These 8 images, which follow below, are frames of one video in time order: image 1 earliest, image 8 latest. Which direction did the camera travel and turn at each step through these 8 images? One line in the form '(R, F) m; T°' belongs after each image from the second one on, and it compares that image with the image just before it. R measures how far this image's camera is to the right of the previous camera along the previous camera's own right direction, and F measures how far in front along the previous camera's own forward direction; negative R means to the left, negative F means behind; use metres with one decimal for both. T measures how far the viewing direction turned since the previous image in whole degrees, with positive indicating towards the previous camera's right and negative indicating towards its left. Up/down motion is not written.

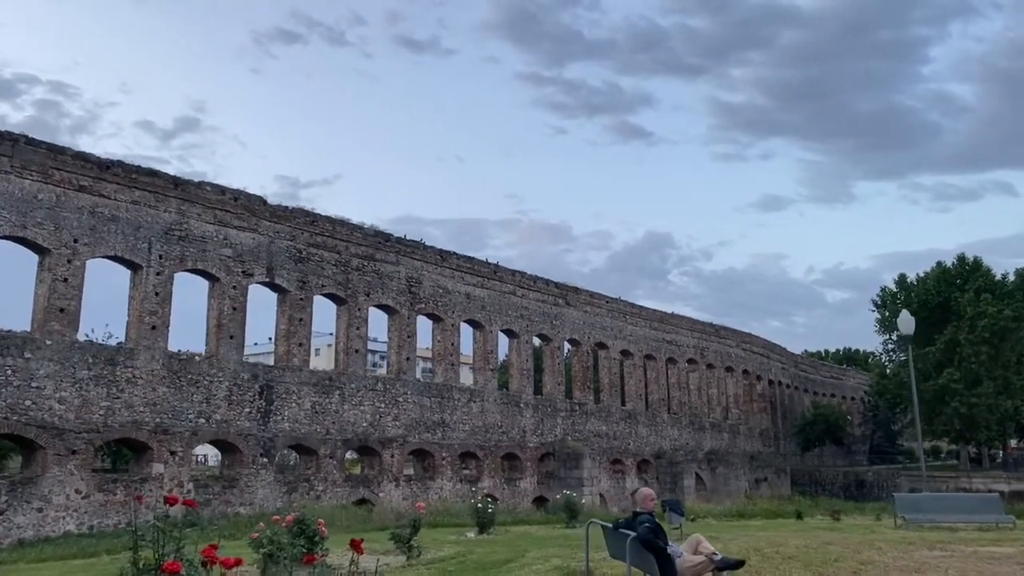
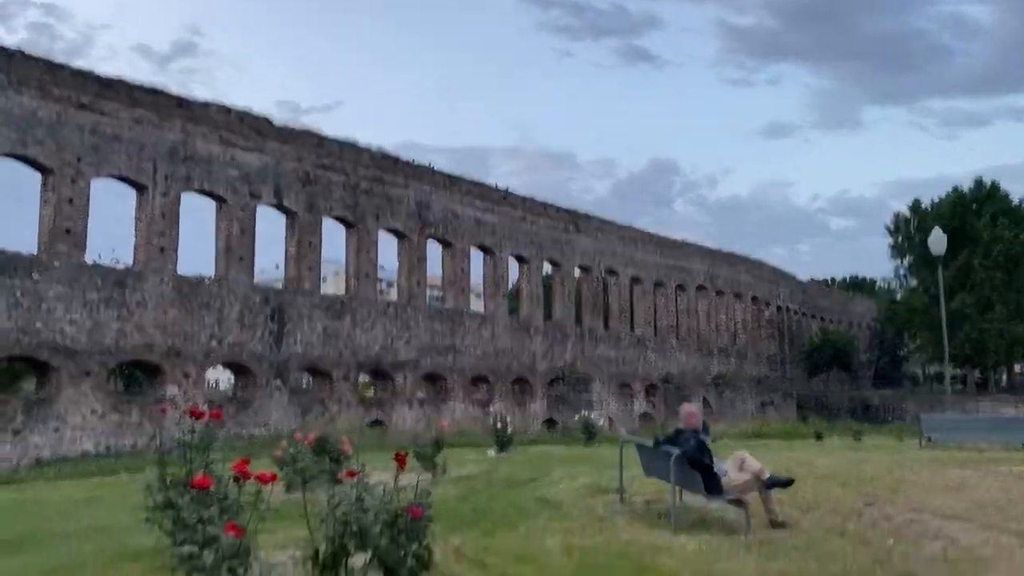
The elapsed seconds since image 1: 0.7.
(-0.3, +0.4) m; 0°
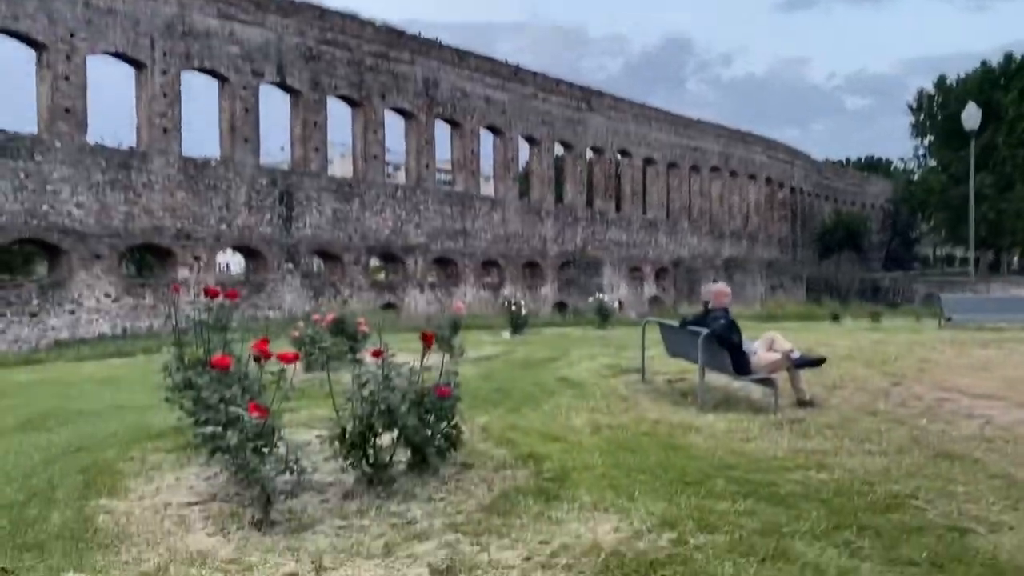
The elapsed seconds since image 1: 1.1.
(-0.1, +0.3) m; -1°
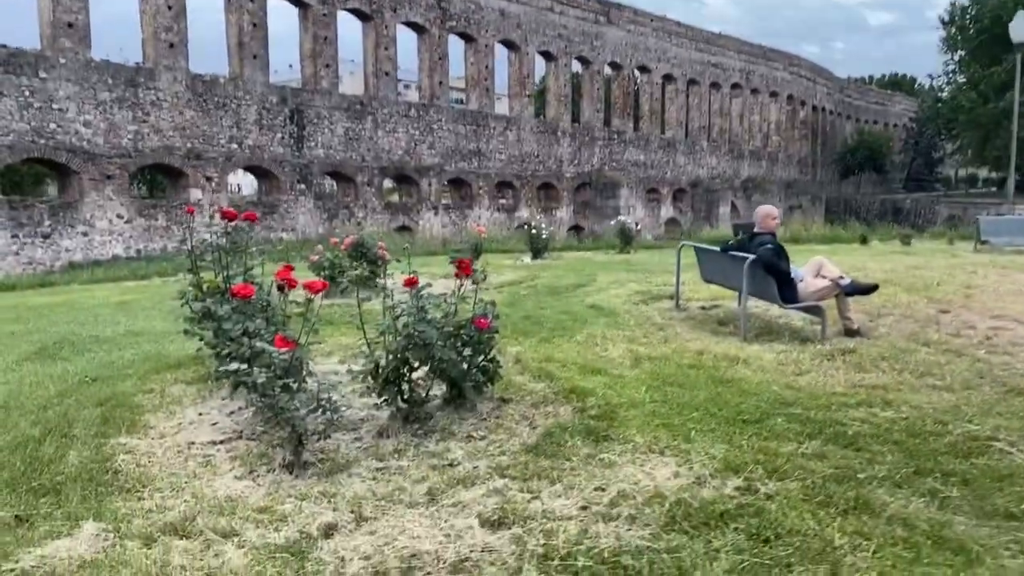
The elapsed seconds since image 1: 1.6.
(-0.2, +0.4) m; -1°
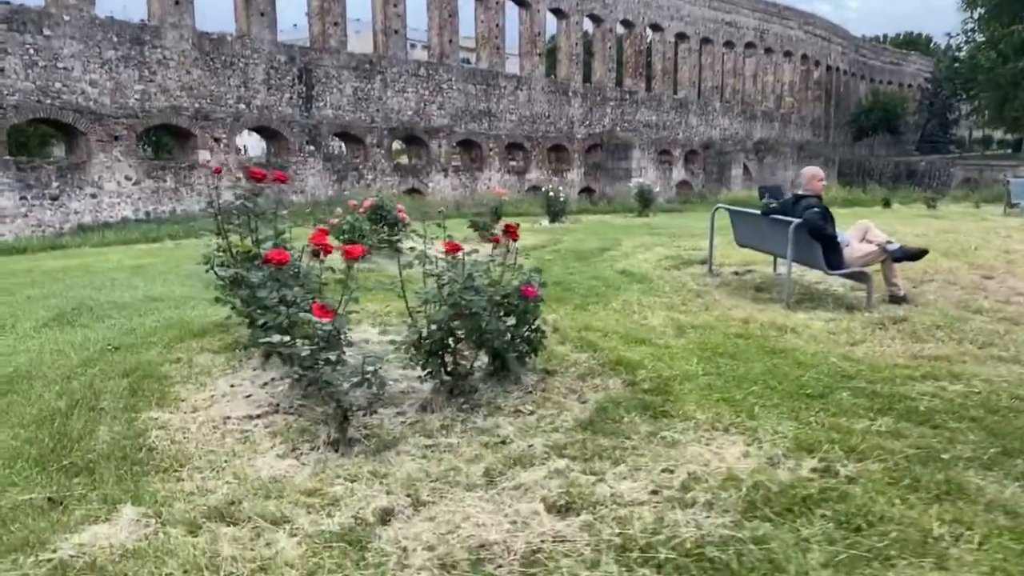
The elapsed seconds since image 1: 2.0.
(-0.2, +0.2) m; 0°
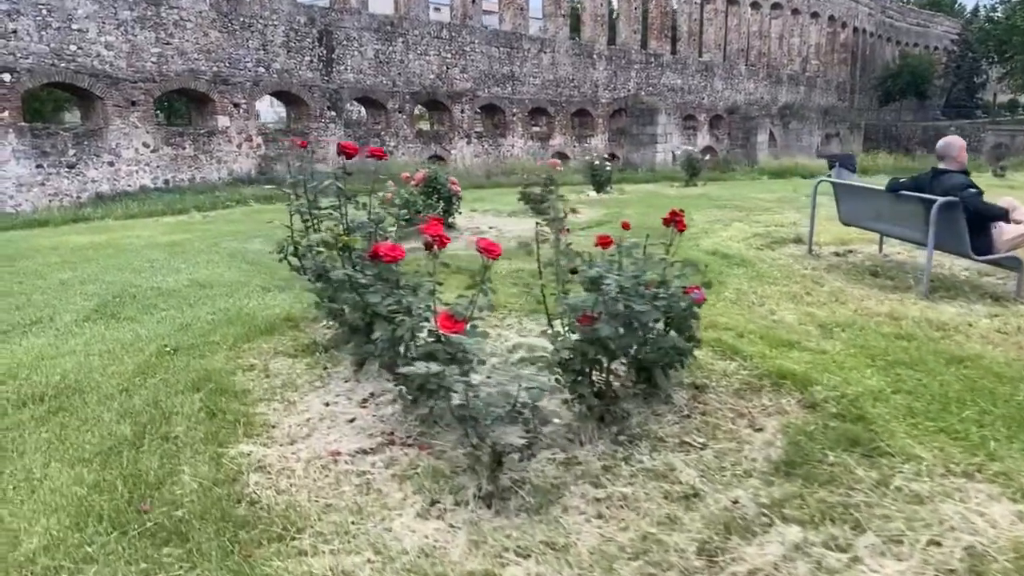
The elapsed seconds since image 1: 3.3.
(-0.6, +0.7) m; -1°
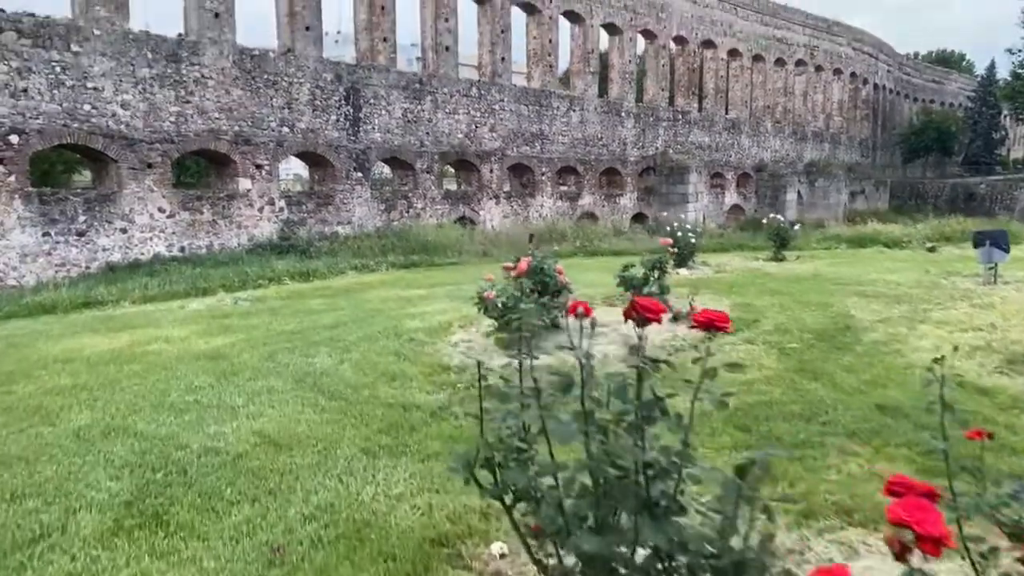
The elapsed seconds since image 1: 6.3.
(-1.1, +1.8) m; 0°
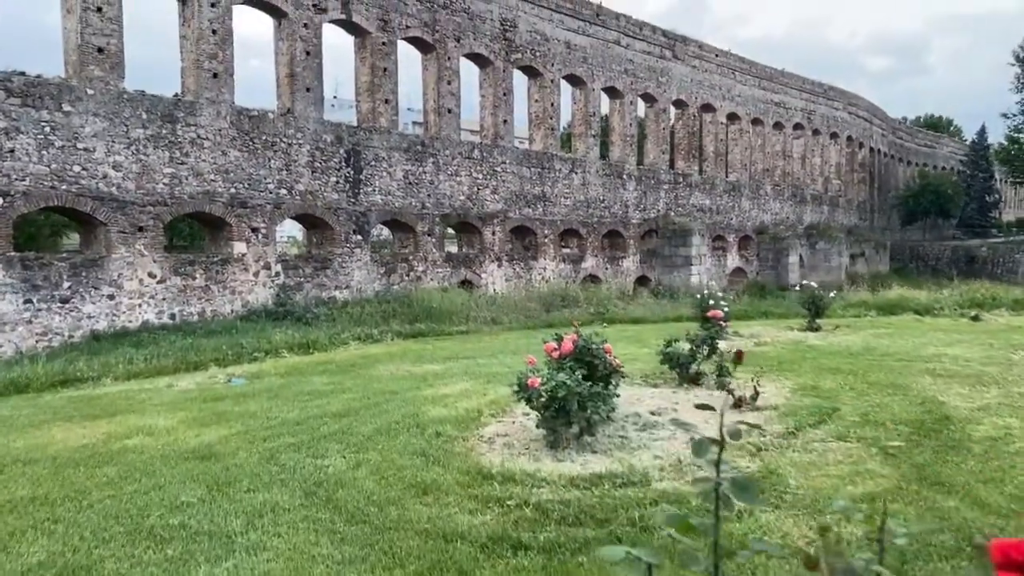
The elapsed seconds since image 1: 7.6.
(-0.4, +1.0) m; +1°
